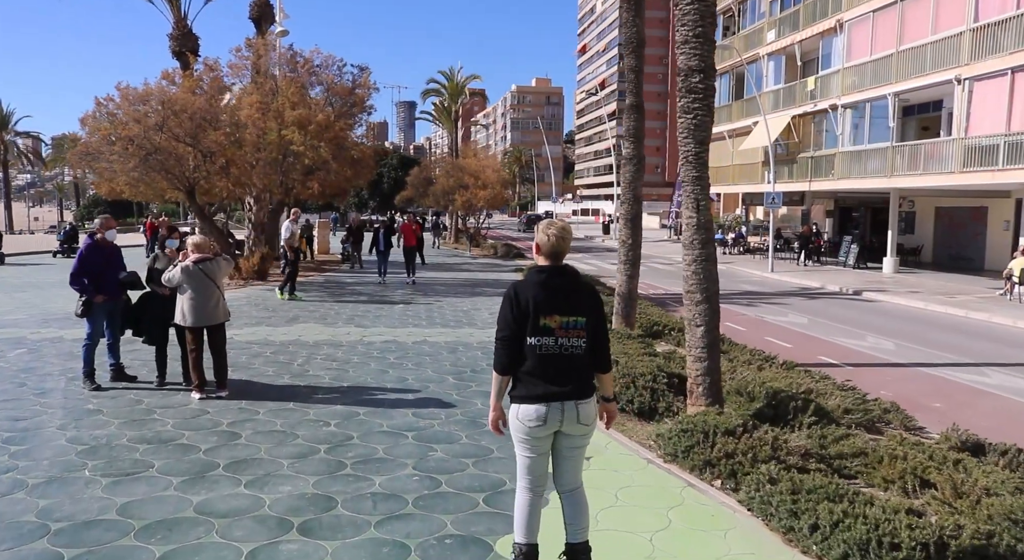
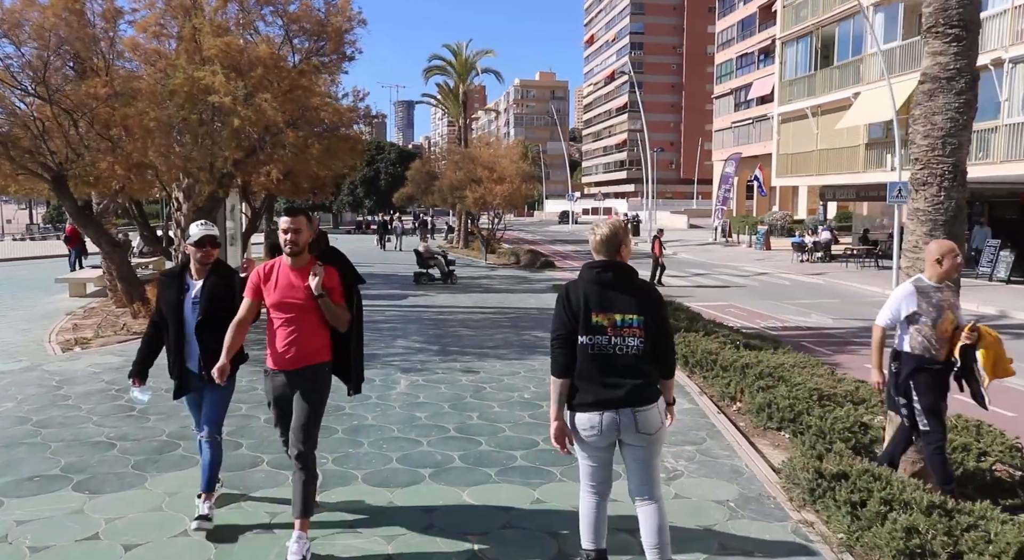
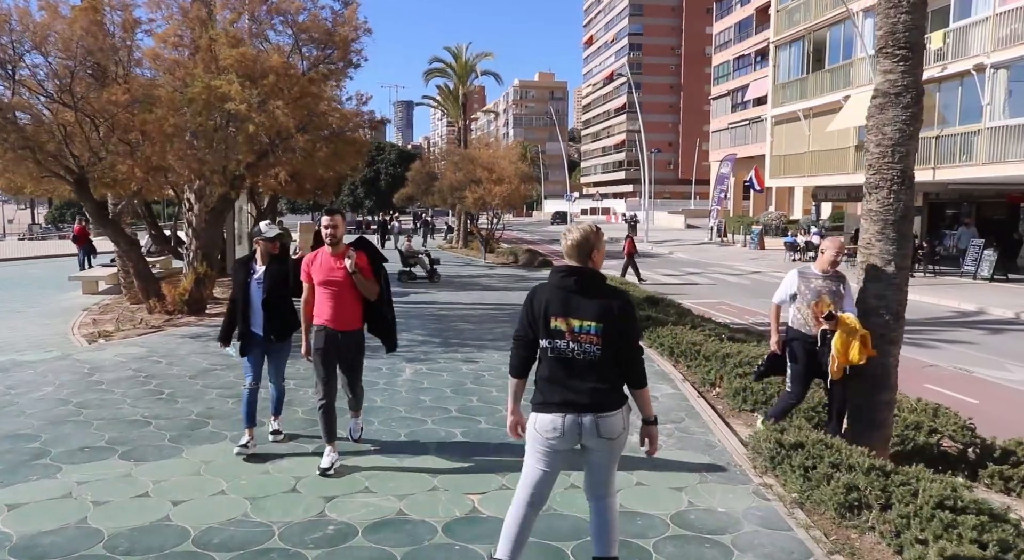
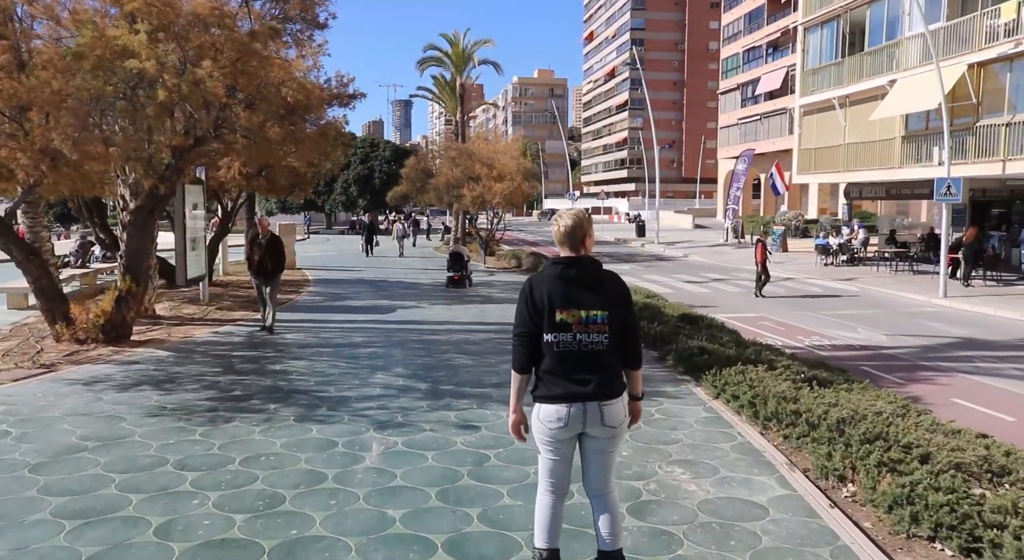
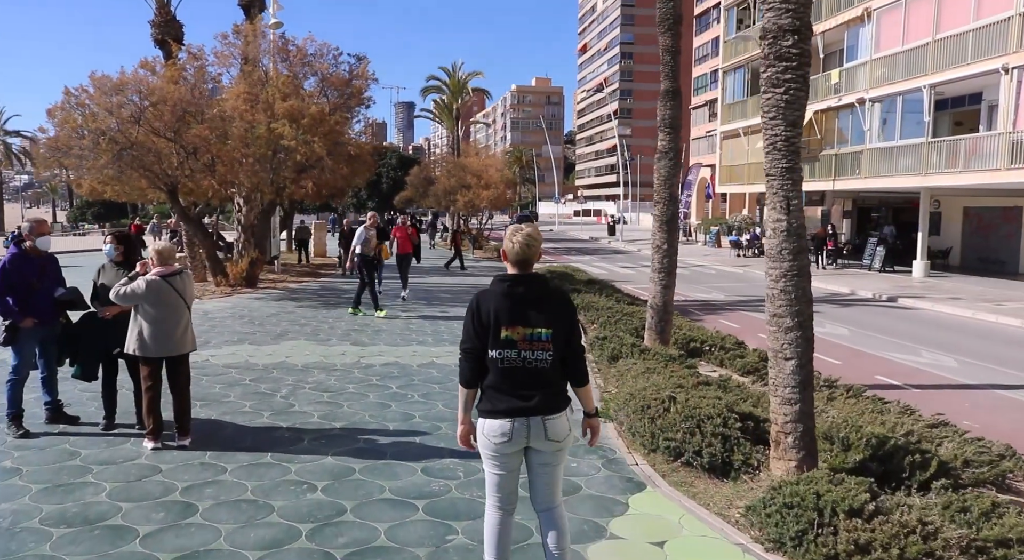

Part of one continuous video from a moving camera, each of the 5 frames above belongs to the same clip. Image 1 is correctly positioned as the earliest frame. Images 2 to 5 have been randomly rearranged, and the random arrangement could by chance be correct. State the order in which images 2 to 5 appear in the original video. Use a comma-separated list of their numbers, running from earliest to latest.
5, 3, 2, 4
